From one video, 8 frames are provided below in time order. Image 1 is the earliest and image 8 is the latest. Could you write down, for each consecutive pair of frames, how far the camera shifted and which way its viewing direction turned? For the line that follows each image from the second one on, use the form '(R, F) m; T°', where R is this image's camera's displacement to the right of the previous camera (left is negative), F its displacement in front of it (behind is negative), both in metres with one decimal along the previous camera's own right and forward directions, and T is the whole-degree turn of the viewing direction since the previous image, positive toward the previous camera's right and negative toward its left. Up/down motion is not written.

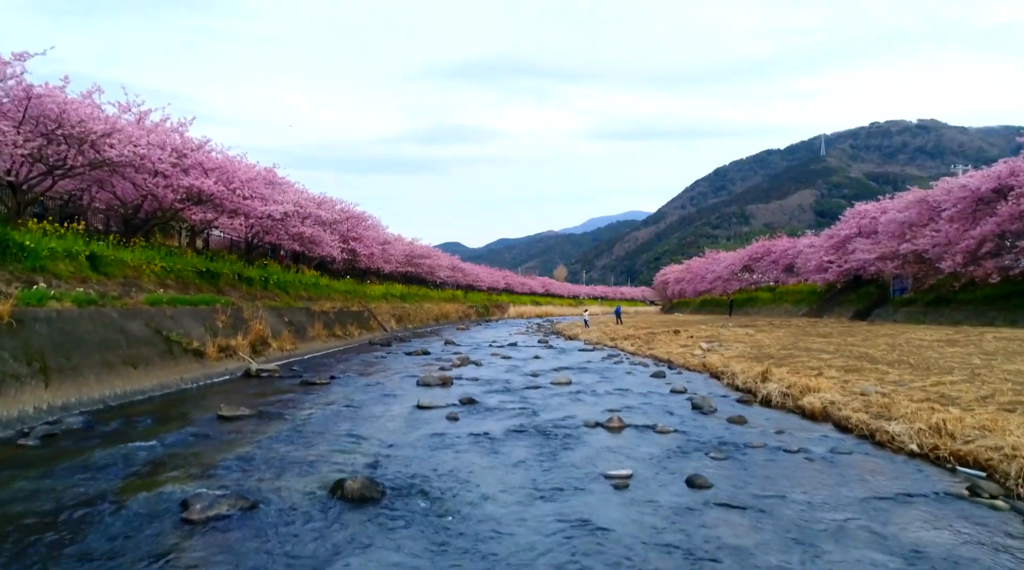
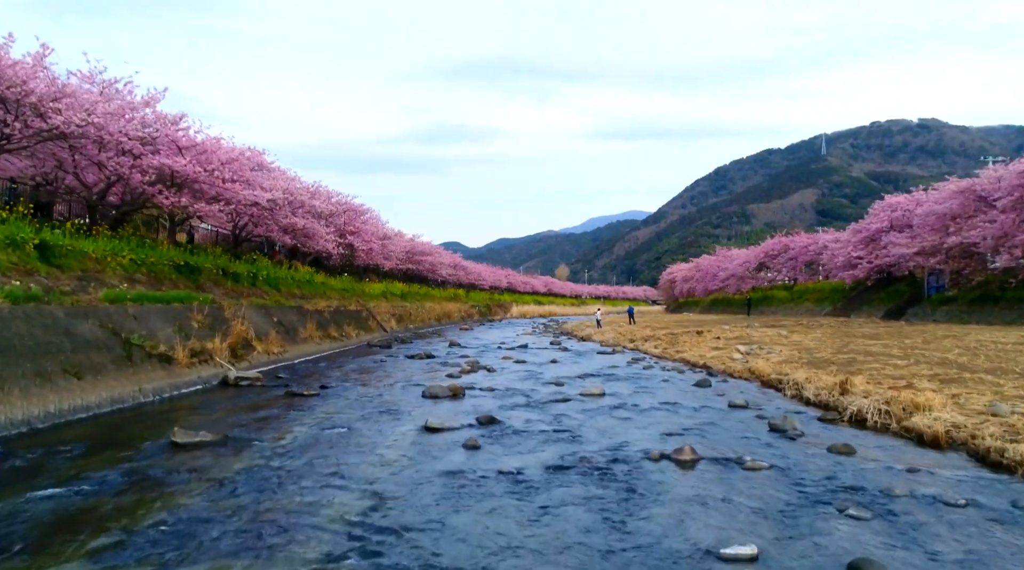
(-0.4, +3.0) m; 0°
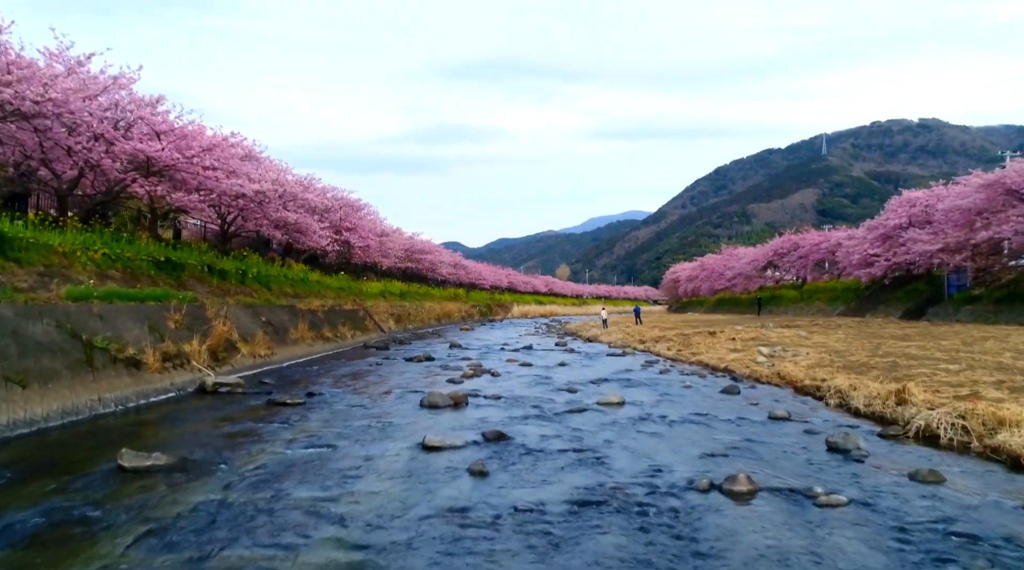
(-0.2, +1.7) m; 0°
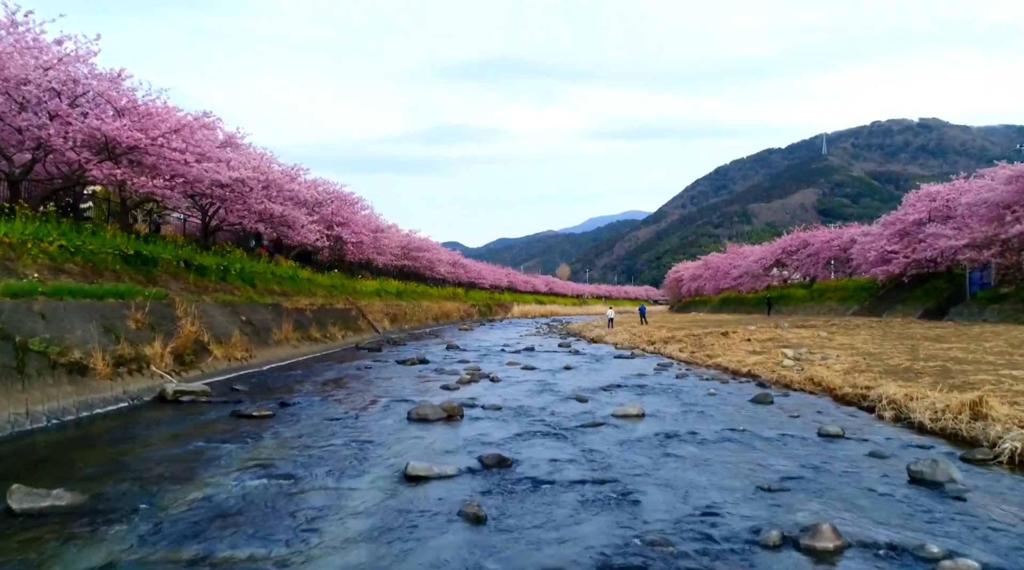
(0.0, +2.0) m; 0°
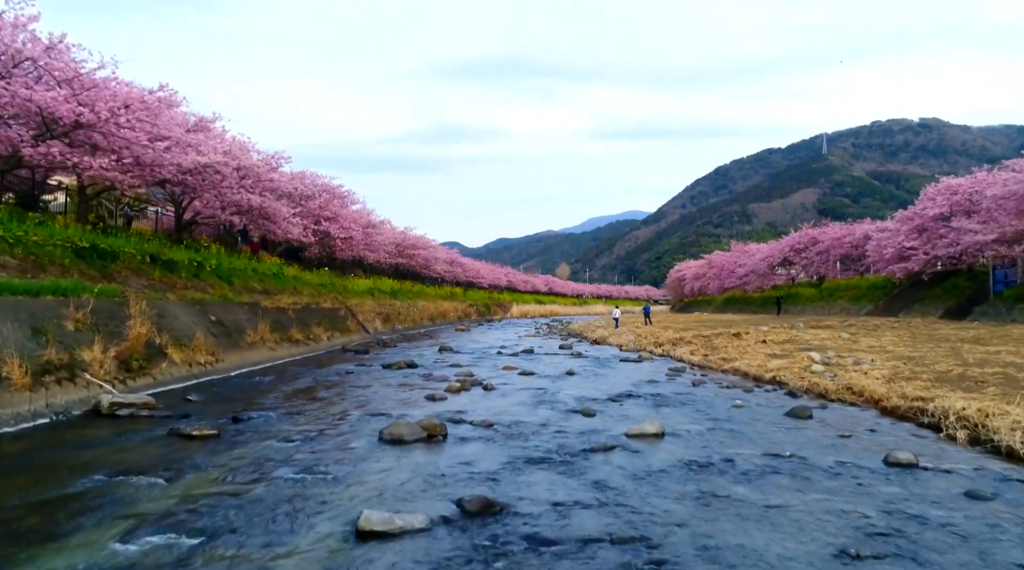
(+0.1, +2.1) m; 0°
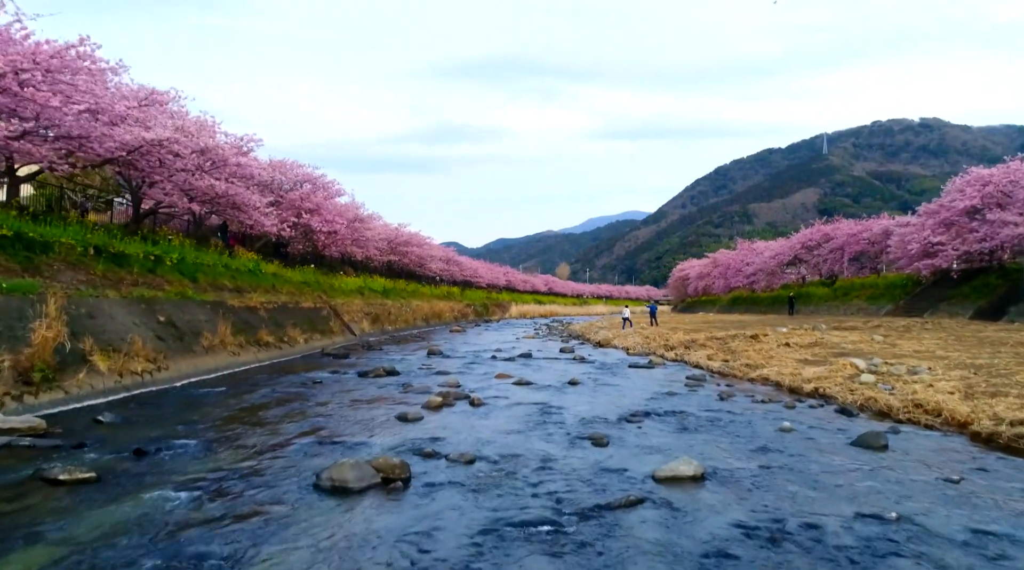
(+0.1, +2.8) m; 0°
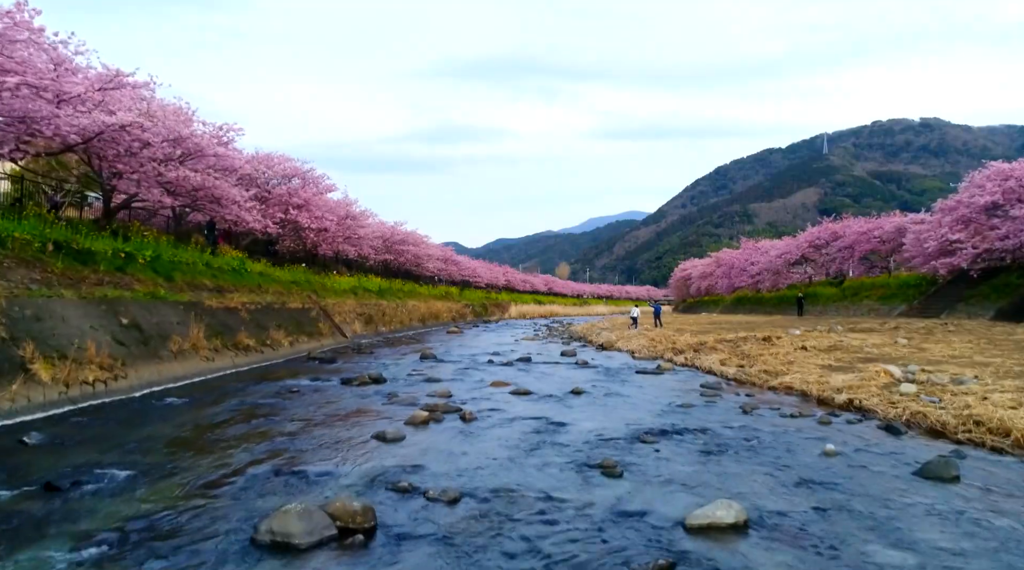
(0.0, +1.6) m; 0°
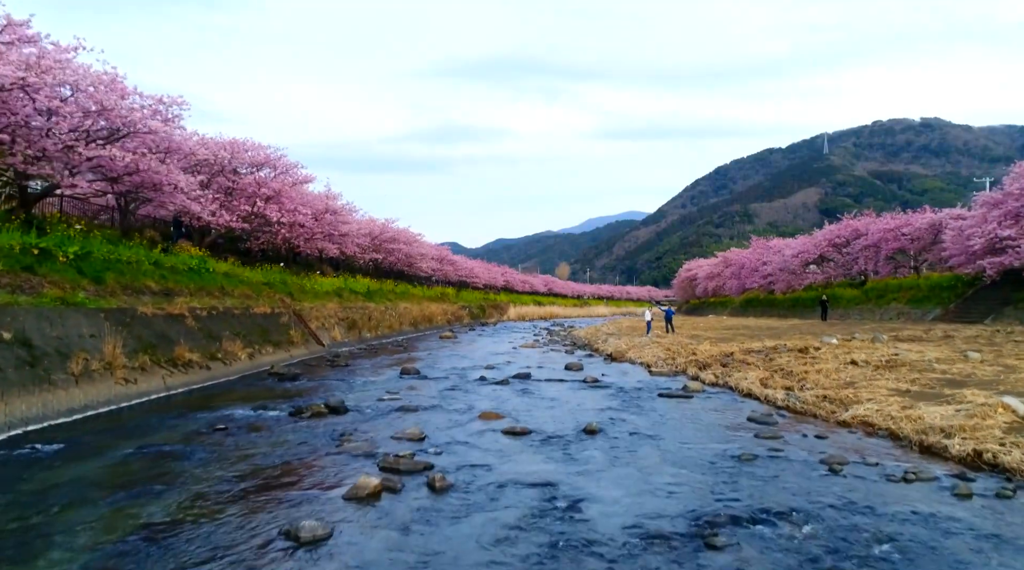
(+0.1, +3.7) m; 0°
